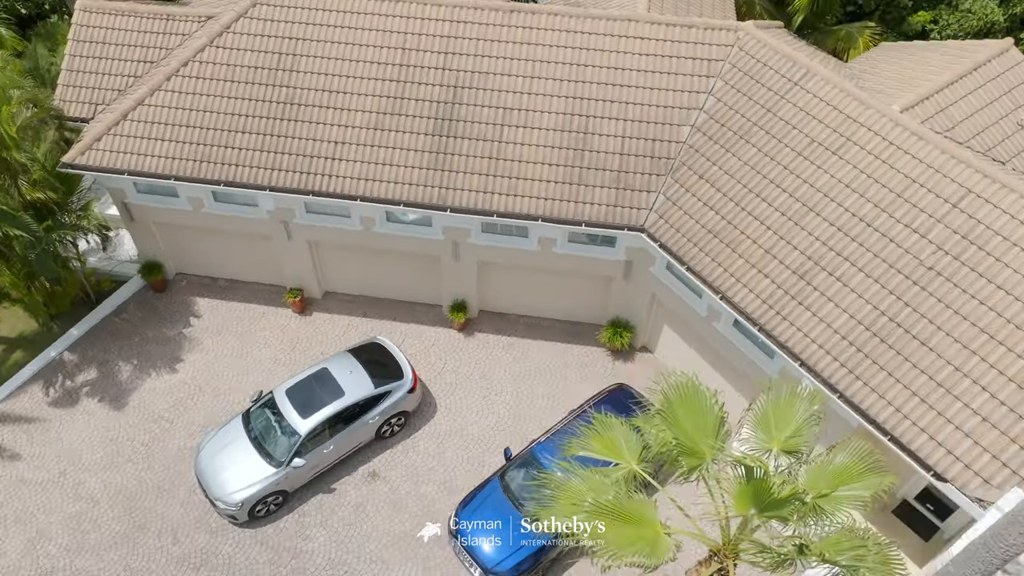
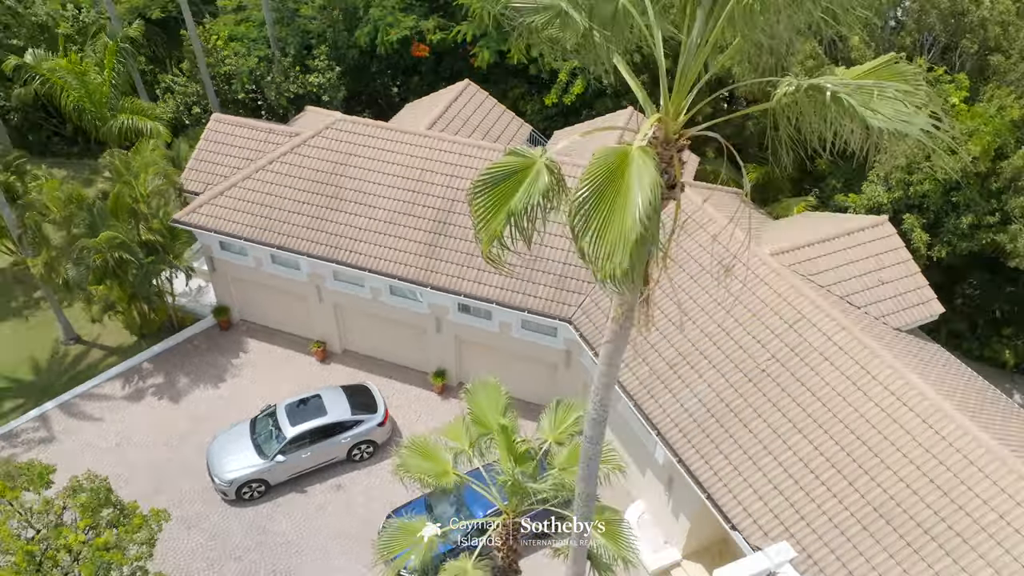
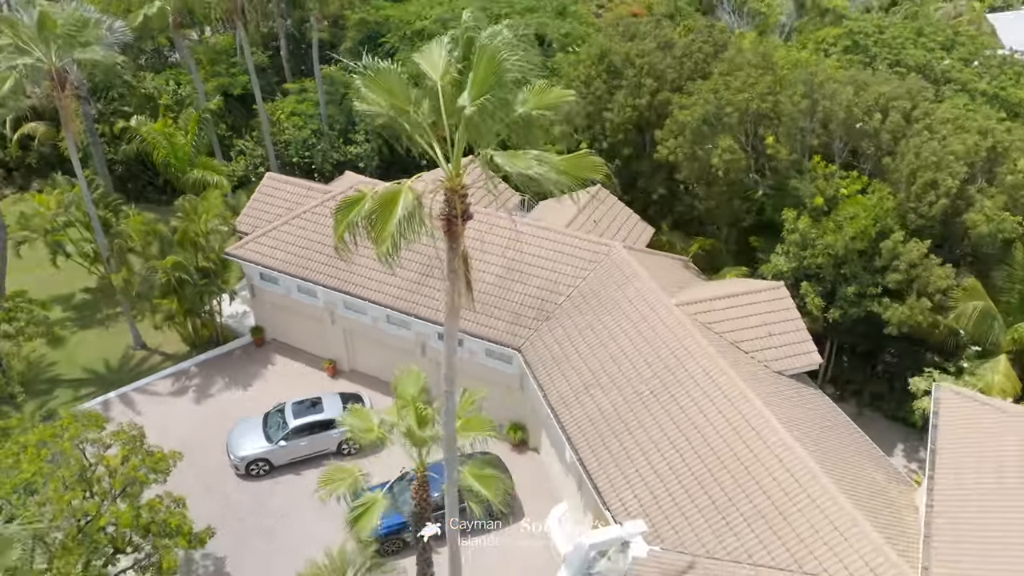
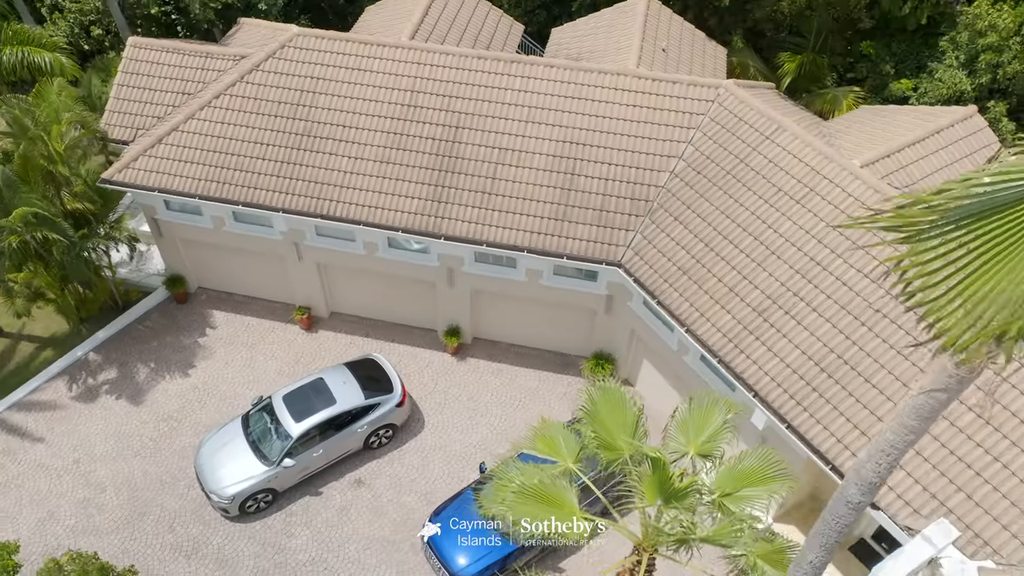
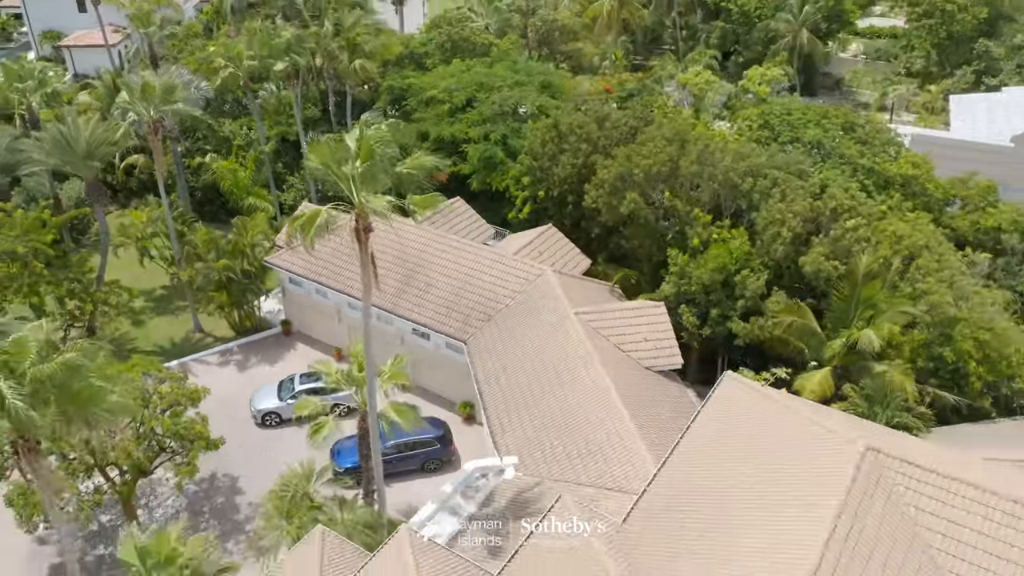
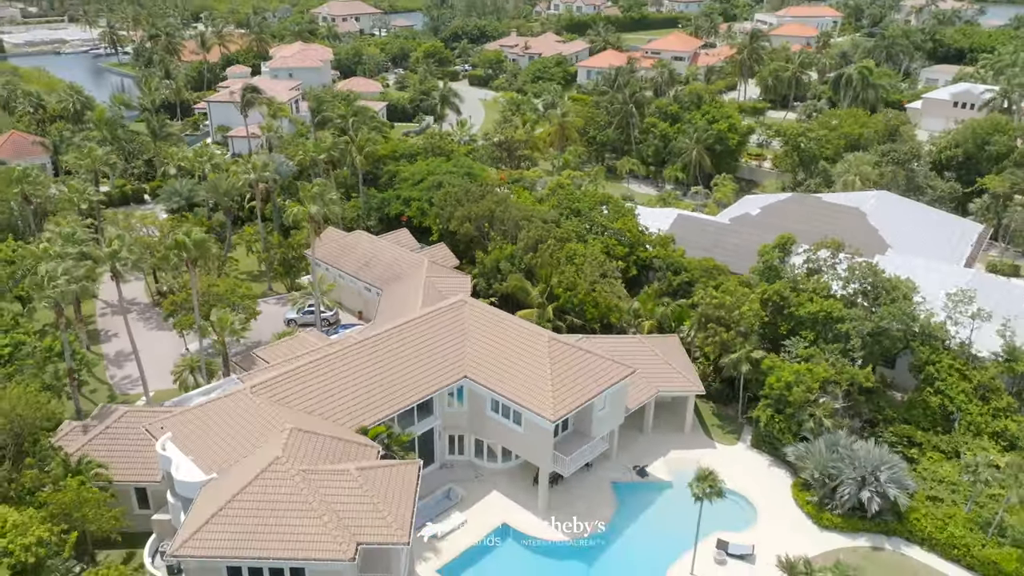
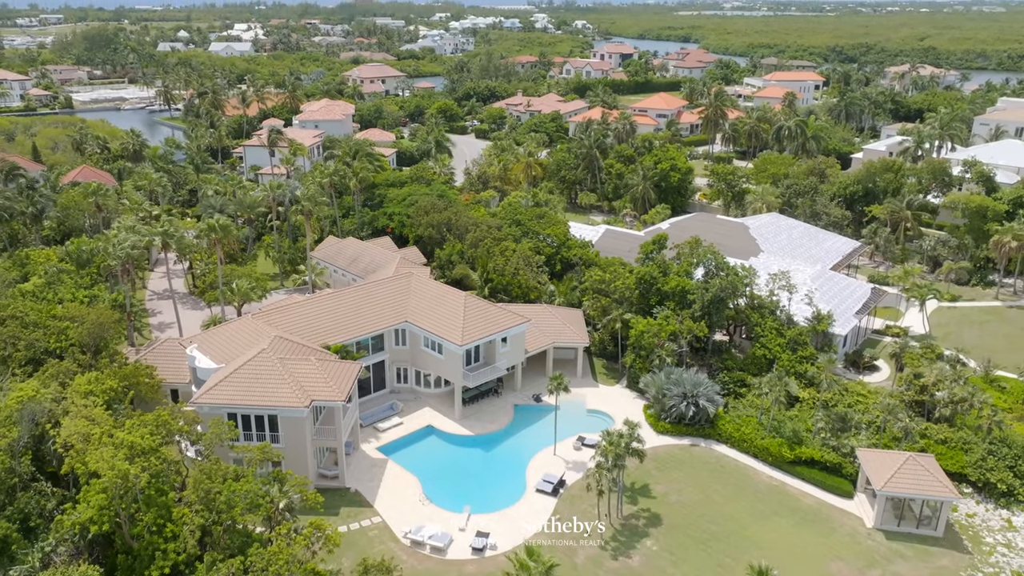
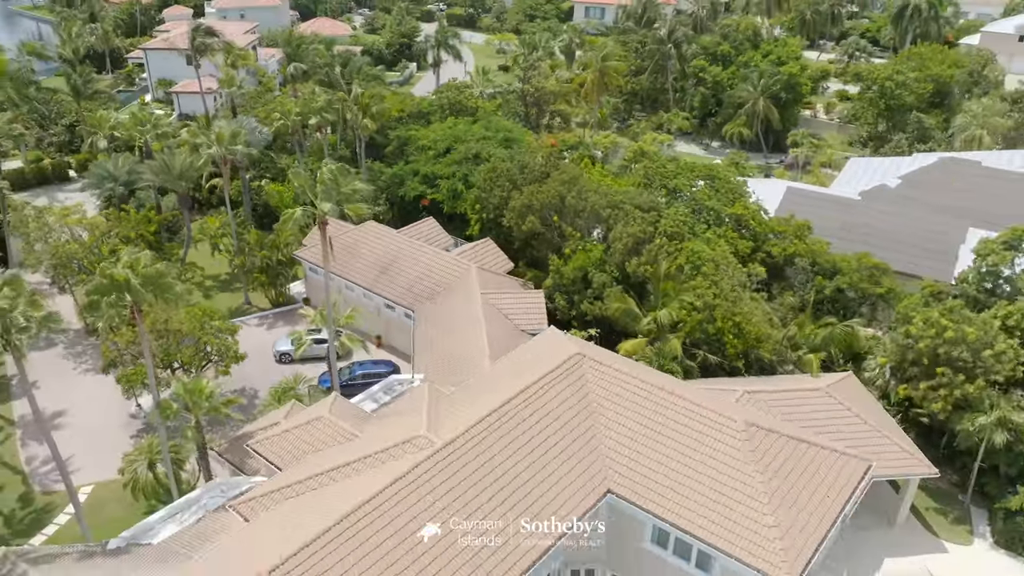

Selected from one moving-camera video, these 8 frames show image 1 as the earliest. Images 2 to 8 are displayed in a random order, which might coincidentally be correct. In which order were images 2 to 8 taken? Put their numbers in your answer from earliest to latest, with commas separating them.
4, 2, 3, 5, 8, 6, 7
